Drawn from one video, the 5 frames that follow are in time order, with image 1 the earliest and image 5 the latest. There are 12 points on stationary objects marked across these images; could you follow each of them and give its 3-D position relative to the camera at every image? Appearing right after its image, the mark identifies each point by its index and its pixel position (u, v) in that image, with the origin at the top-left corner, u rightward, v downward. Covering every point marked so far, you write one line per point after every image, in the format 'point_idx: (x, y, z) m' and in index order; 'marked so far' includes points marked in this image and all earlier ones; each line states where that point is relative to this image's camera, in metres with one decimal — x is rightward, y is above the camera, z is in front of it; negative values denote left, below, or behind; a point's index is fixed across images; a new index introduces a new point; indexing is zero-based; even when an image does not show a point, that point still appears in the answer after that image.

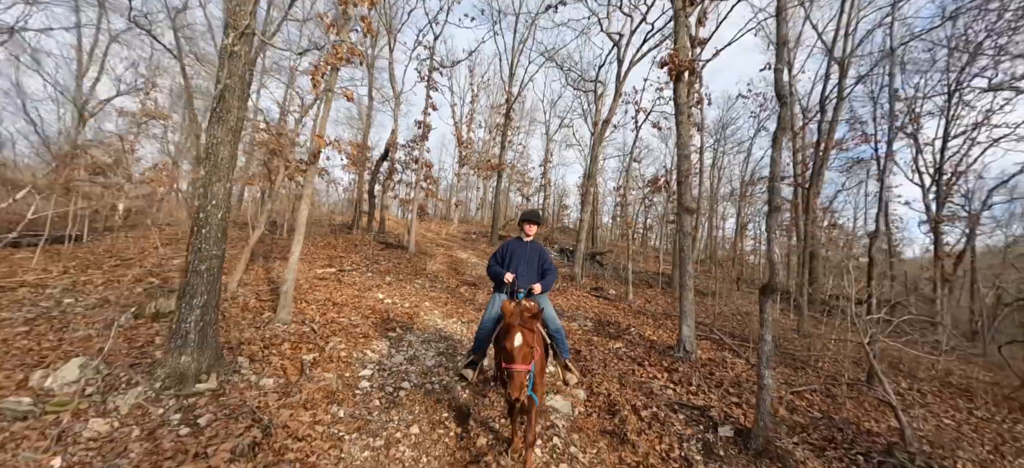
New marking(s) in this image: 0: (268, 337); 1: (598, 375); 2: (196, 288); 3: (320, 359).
0: (-3.4, -1.4, +5.1) m
1: (+1.2, -2.0, +5.4) m
2: (-3.6, -0.6, +4.2) m
3: (-2.5, -1.6, +4.8) m
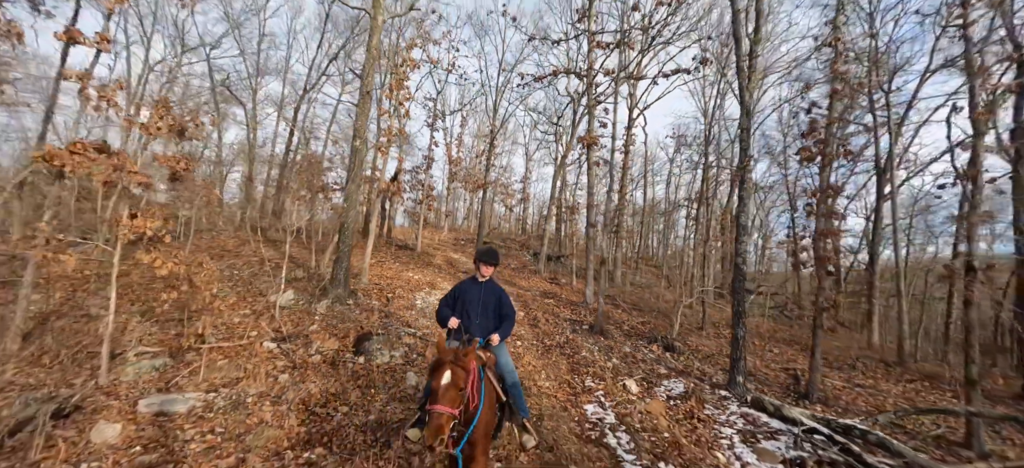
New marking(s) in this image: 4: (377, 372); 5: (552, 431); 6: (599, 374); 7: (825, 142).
0: (-4.0, -1.5, +9.9) m
1: (+0.6, -2.1, +10.4) m
2: (-4.2, -0.6, +9.1) m
3: (-3.1, -1.7, +9.6) m
4: (-2.0, -2.1, +5.5) m
5: (+0.5, -2.6, +4.8) m
6: (+1.6, -2.6, +6.8) m
7: (+6.8, +2.0, +7.9) m
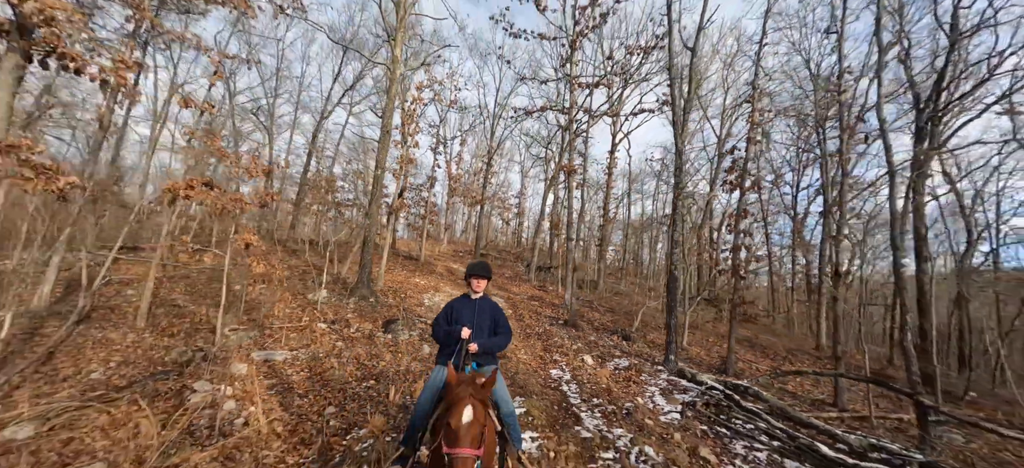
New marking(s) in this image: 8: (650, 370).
0: (-4.3, -1.8, +12.1) m
1: (+0.2, -2.6, +12.6) m
2: (-4.5, -1.0, +11.3) m
3: (-3.4, -2.0, +11.8) m
4: (-2.3, -2.3, +7.7) m
5: (+0.2, -2.8, +7.0) m
6: (+1.3, -2.9, +9.0) m
7: (+6.5, +1.6, +10.3) m
8: (+3.3, -3.3, +8.8) m
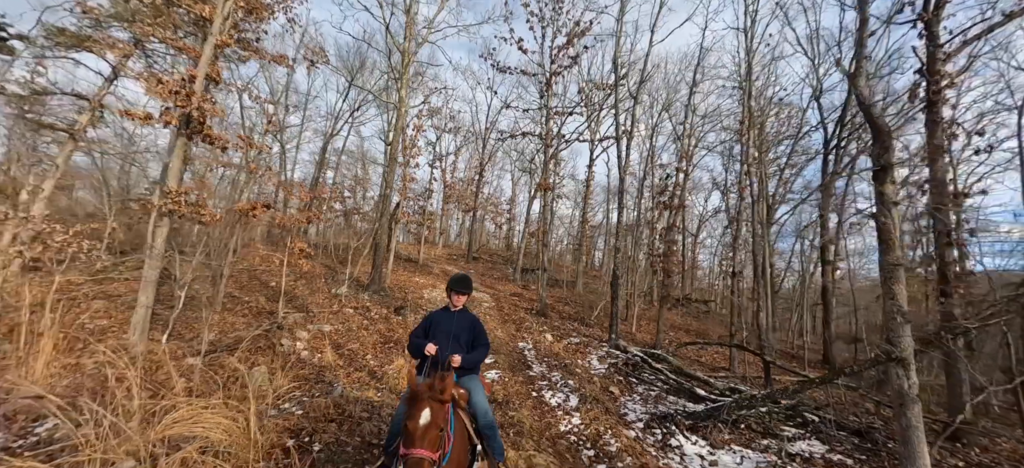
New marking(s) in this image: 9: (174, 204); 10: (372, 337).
0: (-5.1, -2.1, +15.0) m
1: (-0.5, -2.9, +15.5) m
2: (-5.2, -1.3, +14.2) m
3: (-4.1, -2.3, +14.7) m
4: (-3.0, -2.6, +10.6) m
5: (-0.4, -3.1, +9.9) m
6: (+0.6, -3.2, +11.9) m
7: (+5.9, +1.3, +13.4) m
8: (+2.7, -3.6, +11.8) m
9: (-6.5, +0.6, +7.0) m
10: (-3.6, -2.6, +9.2) m
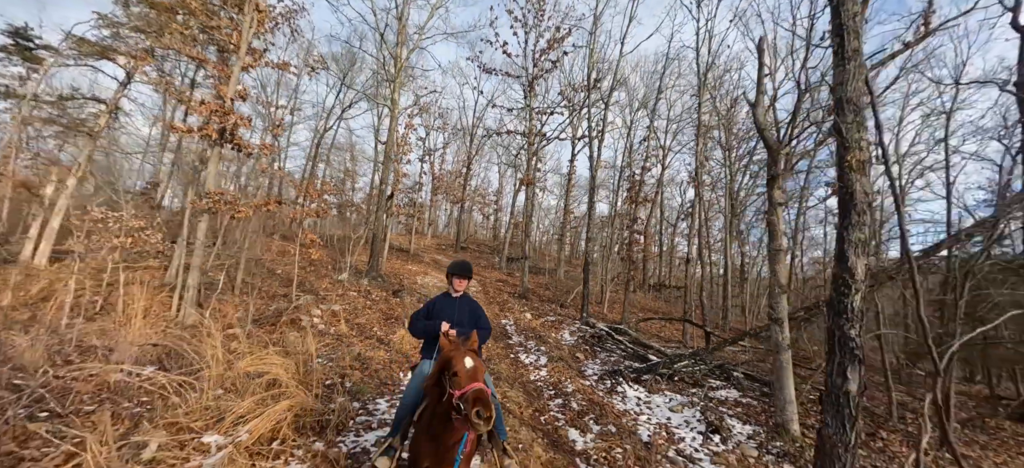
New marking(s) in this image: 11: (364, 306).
0: (-5.7, -1.8, +16.5) m
1: (-1.2, -2.5, +17.2) m
2: (-5.9, -0.9, +15.6) m
3: (-4.8, -2.0, +16.2) m
4: (-3.5, -2.3, +12.2) m
5: (-0.9, -2.8, +11.6) m
6: (0.0, -2.9, +13.6) m
7: (+5.2, +1.7, +15.2) m
8: (+2.1, -3.3, +13.6) m
9: (-6.9, +0.7, +8.4) m
10: (-4.1, -2.4, +10.8) m
11: (-4.7, -2.3, +11.5) m
